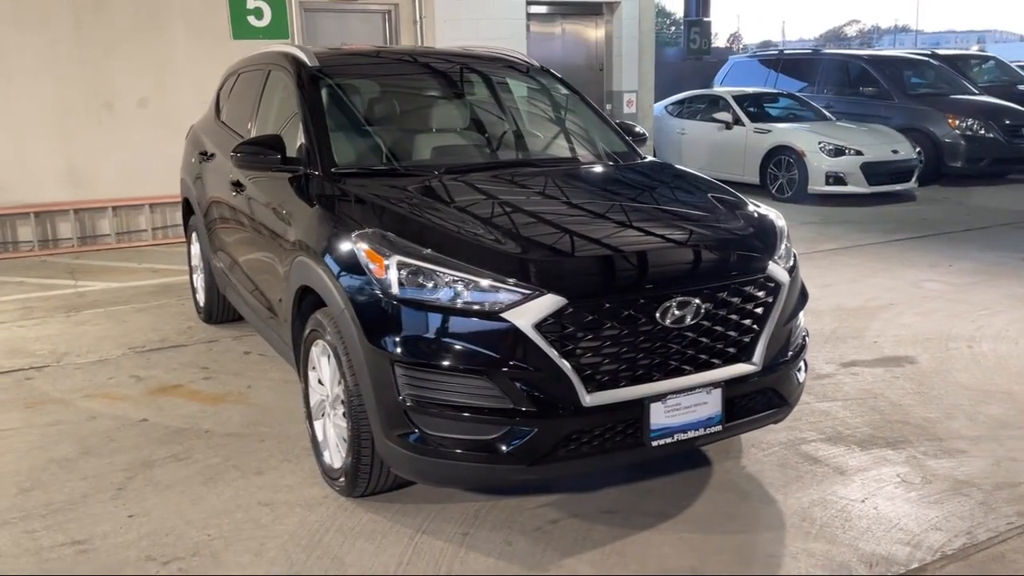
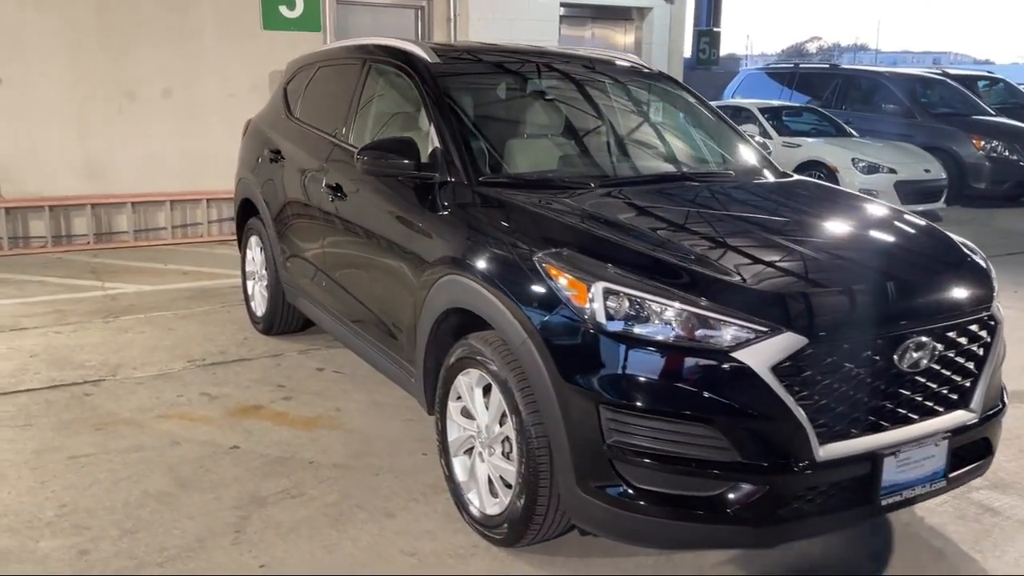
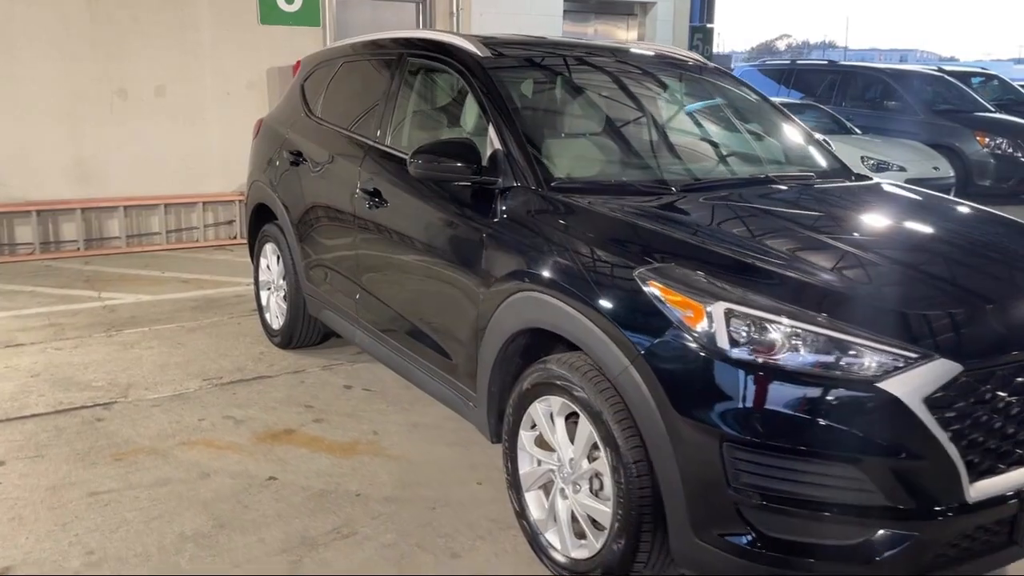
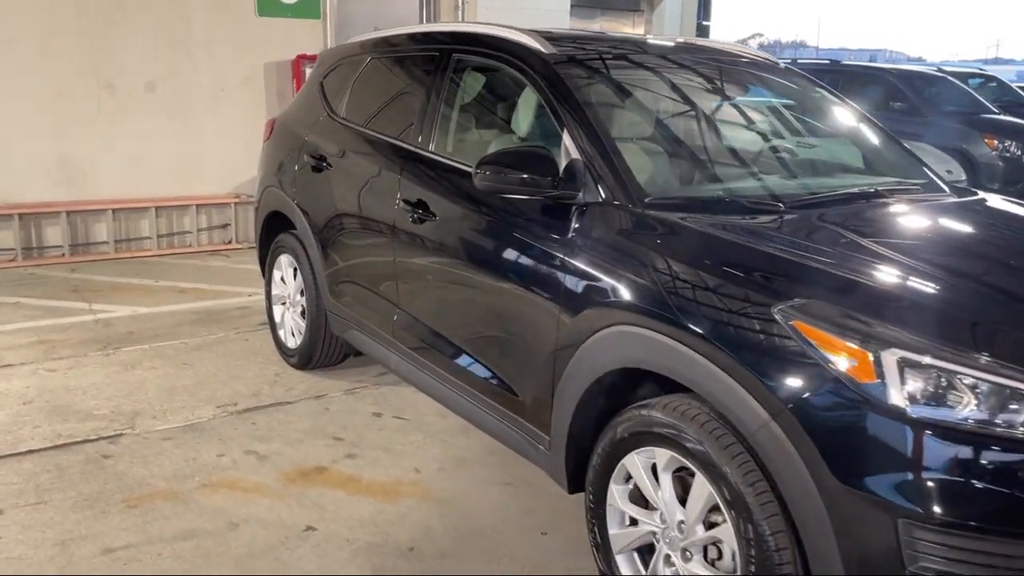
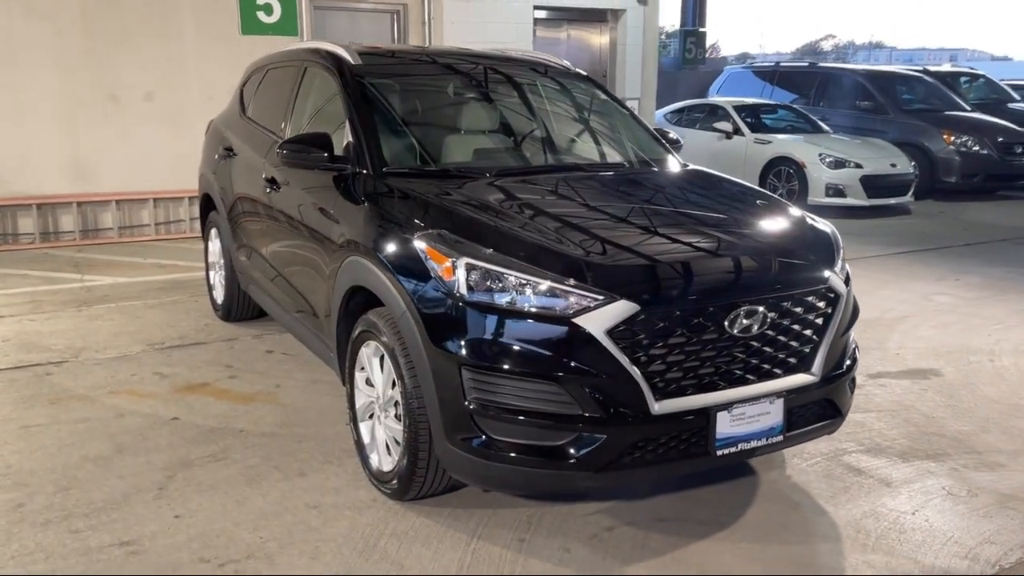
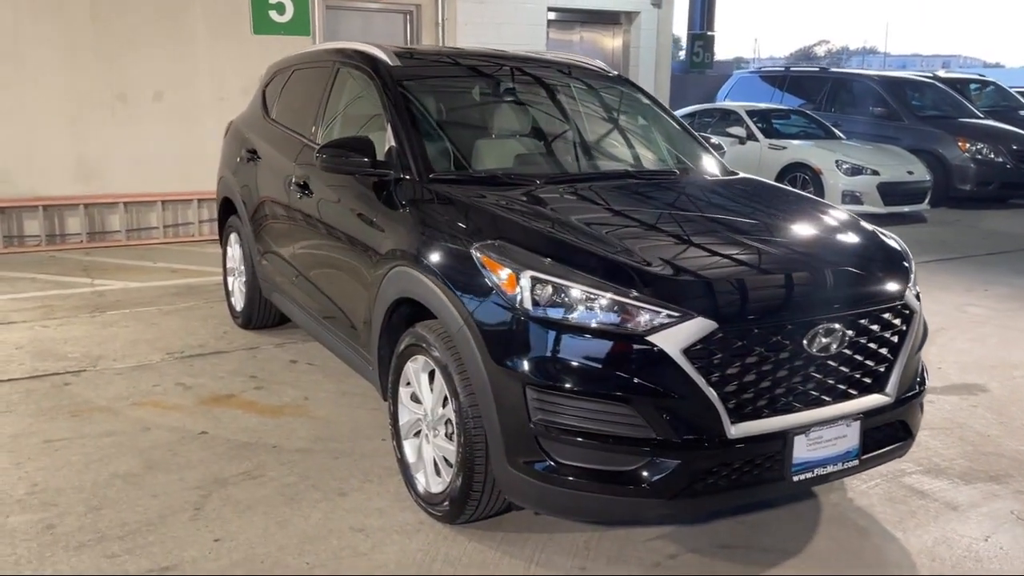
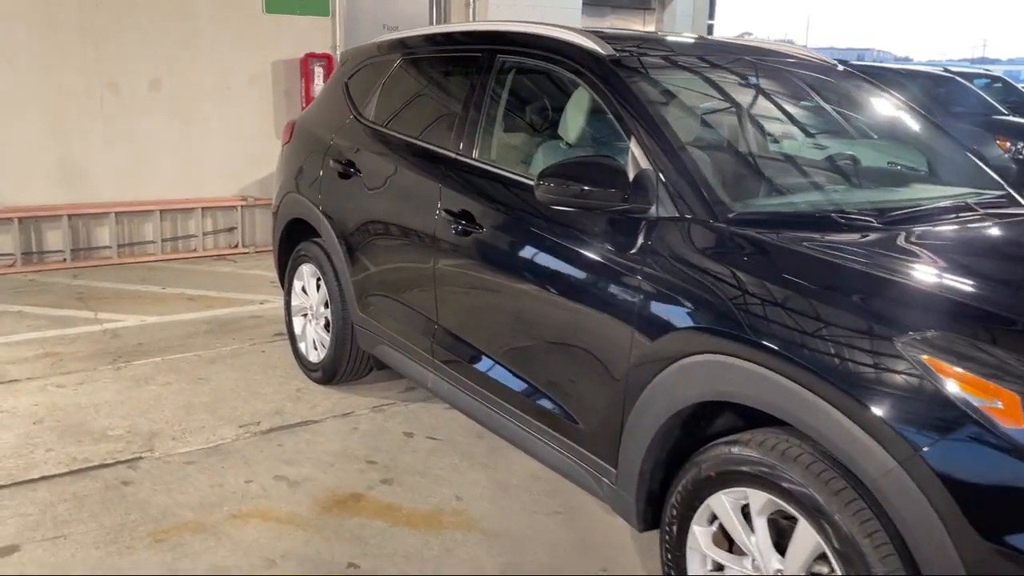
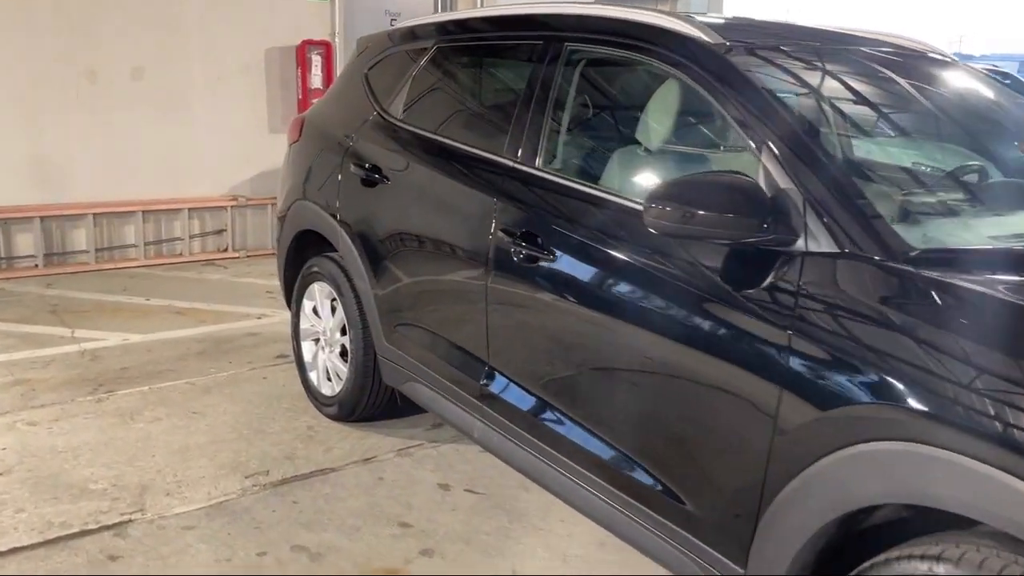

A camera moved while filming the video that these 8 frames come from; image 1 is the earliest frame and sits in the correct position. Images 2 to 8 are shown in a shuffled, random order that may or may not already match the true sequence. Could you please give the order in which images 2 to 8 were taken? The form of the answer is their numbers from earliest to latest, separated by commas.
5, 6, 2, 3, 4, 7, 8
